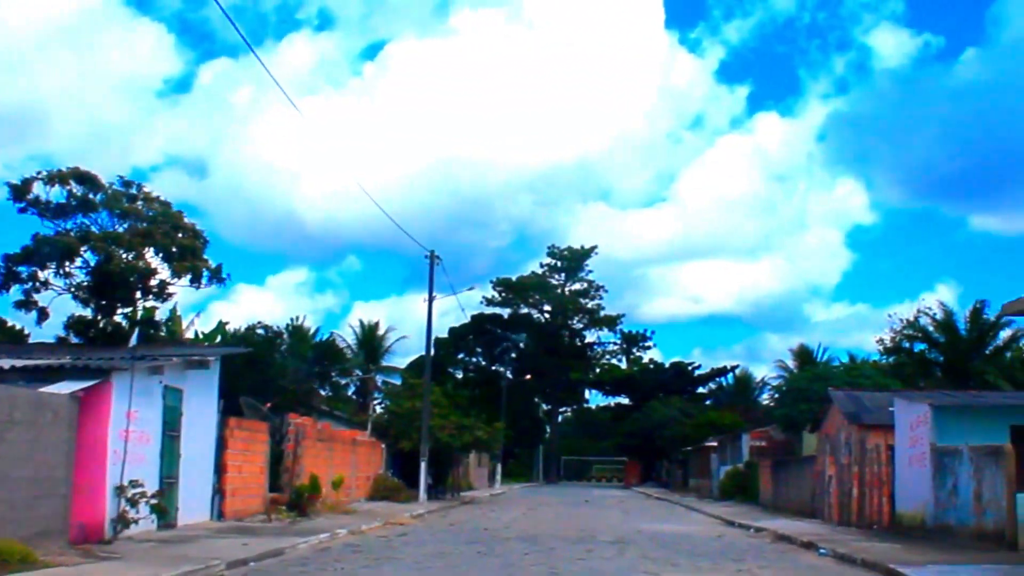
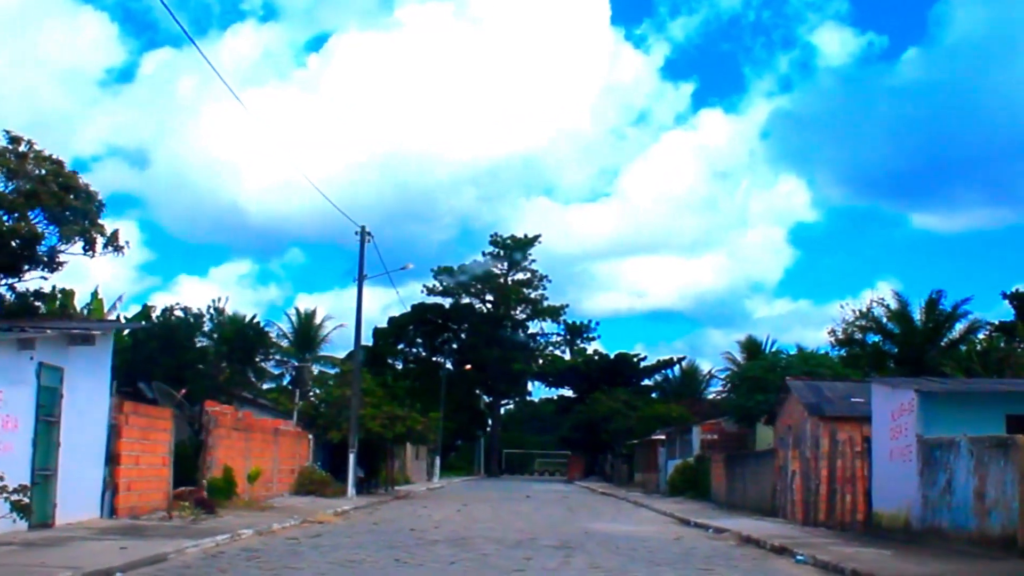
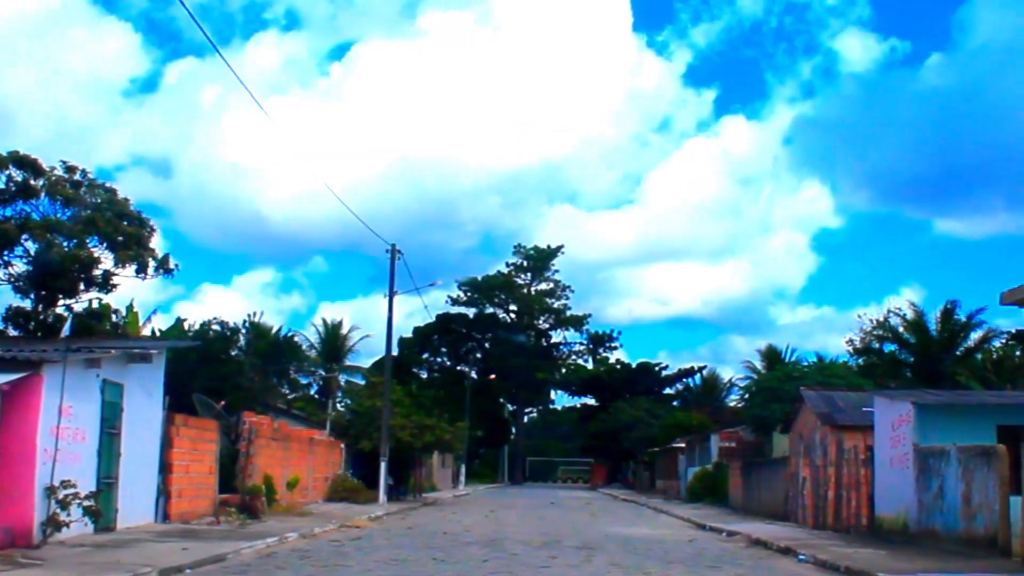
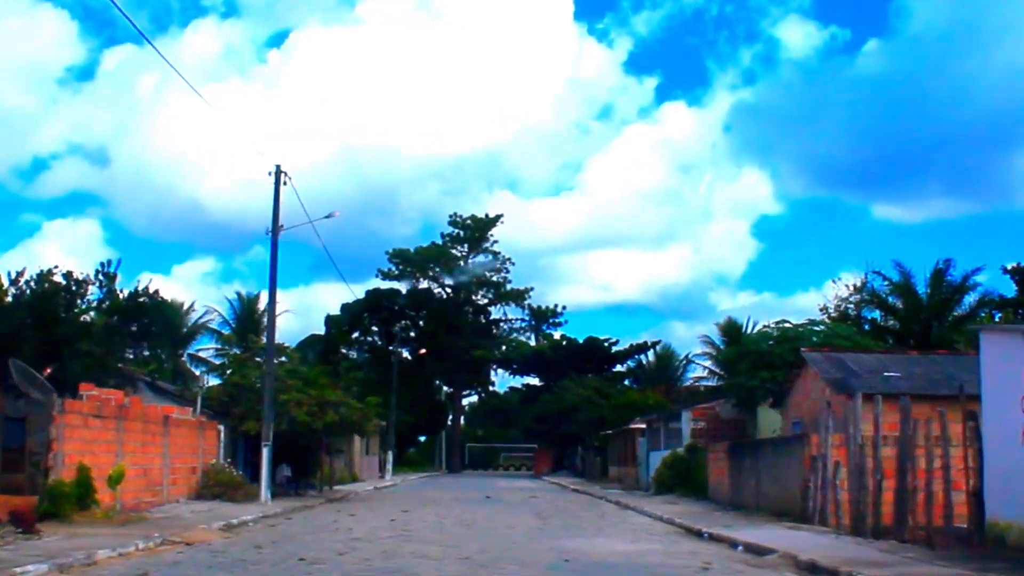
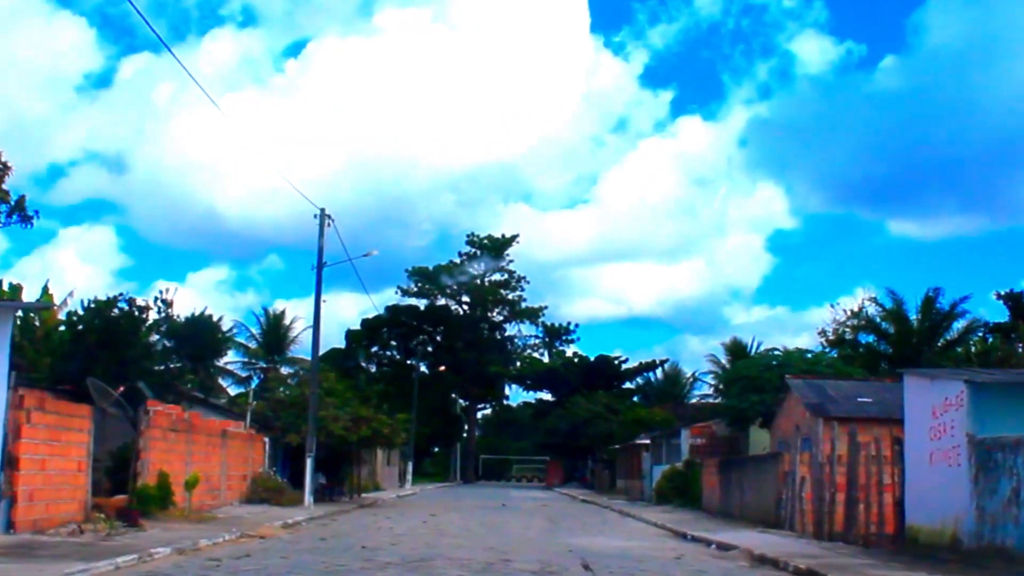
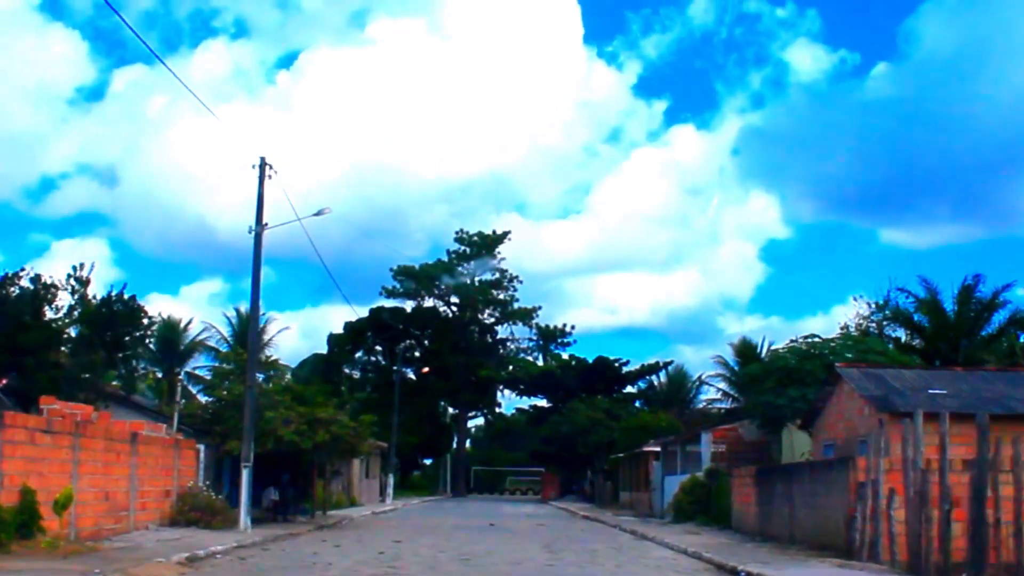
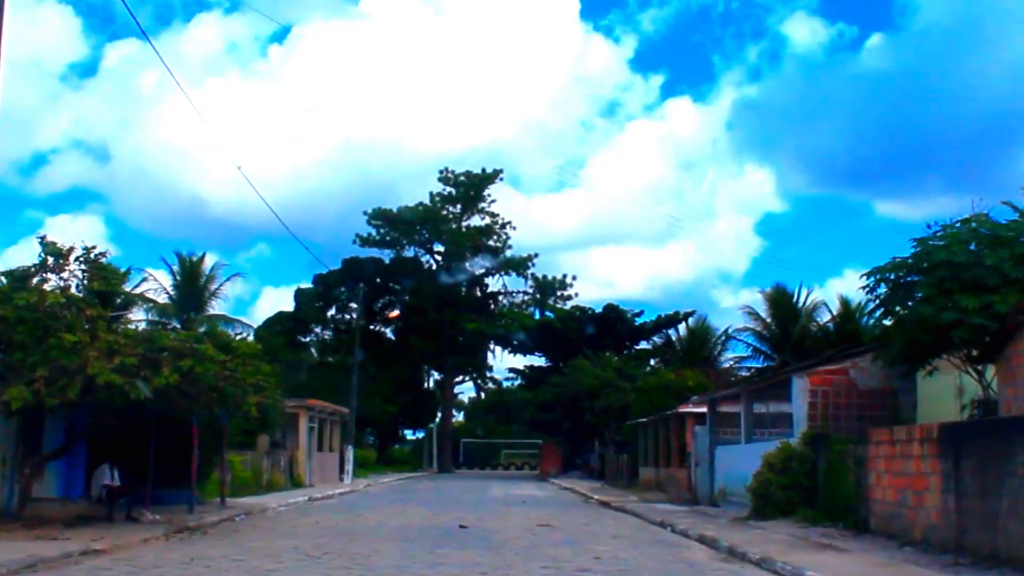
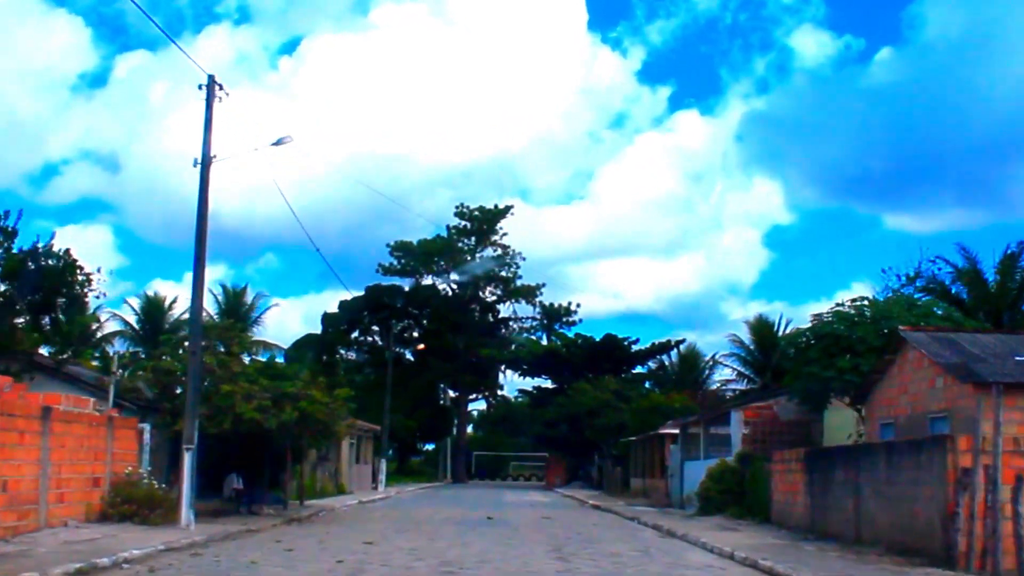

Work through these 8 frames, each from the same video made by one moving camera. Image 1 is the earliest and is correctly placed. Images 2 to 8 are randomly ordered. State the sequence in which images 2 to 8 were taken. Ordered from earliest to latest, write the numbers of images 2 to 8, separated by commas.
3, 2, 5, 4, 6, 8, 7
